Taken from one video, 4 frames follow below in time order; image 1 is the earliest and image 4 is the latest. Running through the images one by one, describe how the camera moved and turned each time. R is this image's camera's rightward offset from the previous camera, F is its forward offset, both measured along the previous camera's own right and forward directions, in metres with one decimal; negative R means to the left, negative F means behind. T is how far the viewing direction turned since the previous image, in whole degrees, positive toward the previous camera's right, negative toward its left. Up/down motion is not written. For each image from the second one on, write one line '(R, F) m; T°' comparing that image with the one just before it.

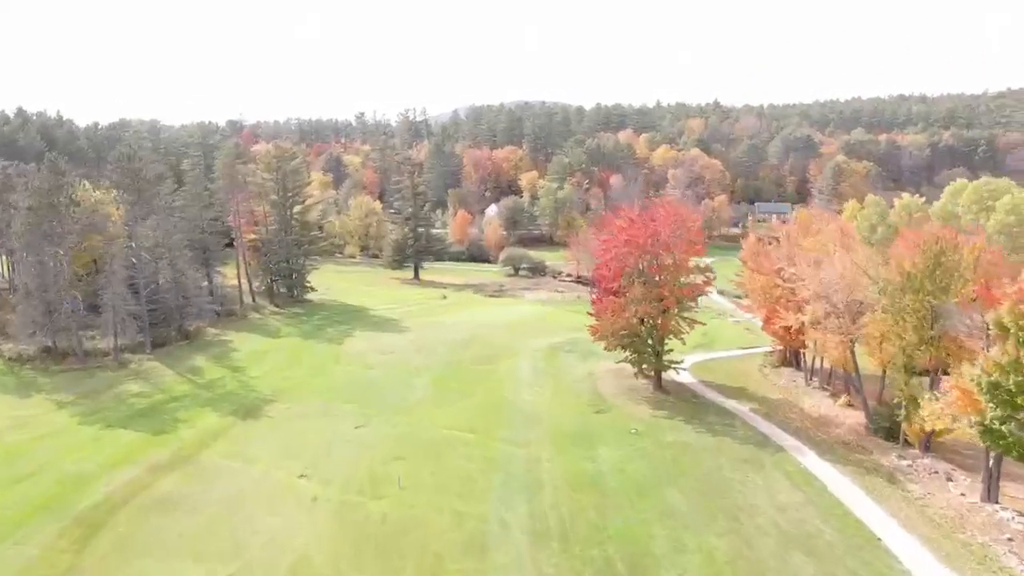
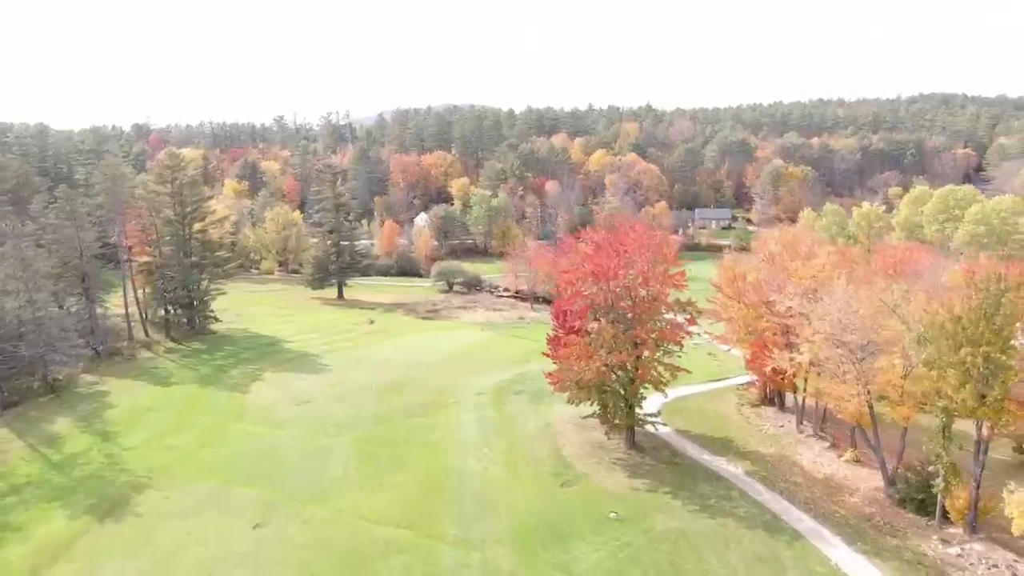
(-0.4, +5.8) m; +5°
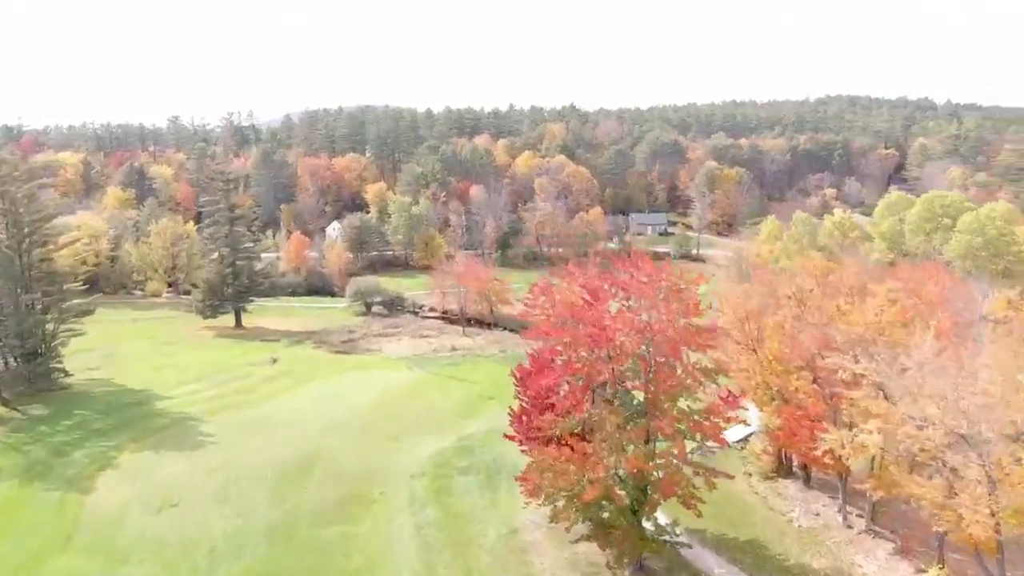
(-0.8, +8.3) m; +6°
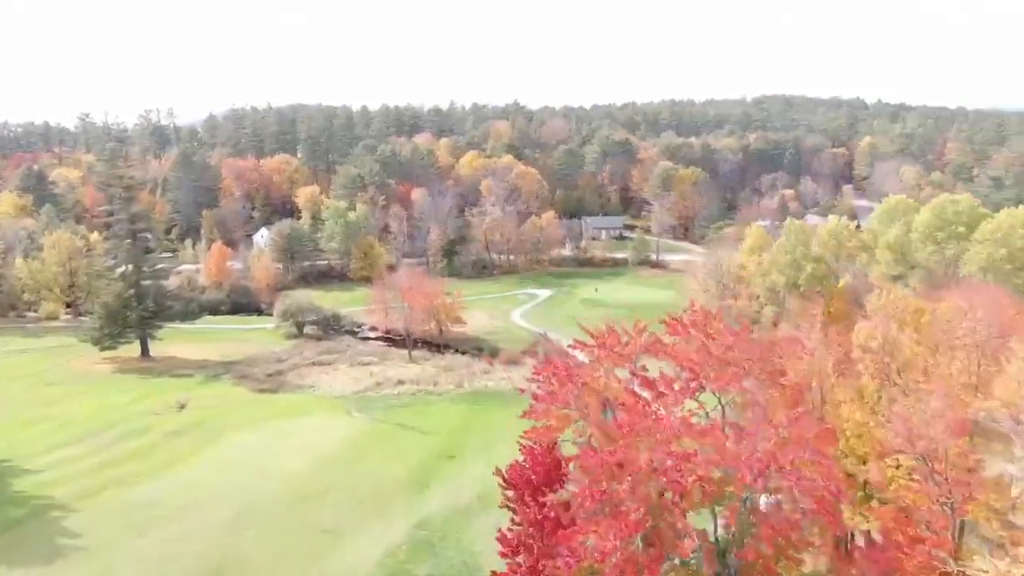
(-0.9, +6.9) m; +4°
